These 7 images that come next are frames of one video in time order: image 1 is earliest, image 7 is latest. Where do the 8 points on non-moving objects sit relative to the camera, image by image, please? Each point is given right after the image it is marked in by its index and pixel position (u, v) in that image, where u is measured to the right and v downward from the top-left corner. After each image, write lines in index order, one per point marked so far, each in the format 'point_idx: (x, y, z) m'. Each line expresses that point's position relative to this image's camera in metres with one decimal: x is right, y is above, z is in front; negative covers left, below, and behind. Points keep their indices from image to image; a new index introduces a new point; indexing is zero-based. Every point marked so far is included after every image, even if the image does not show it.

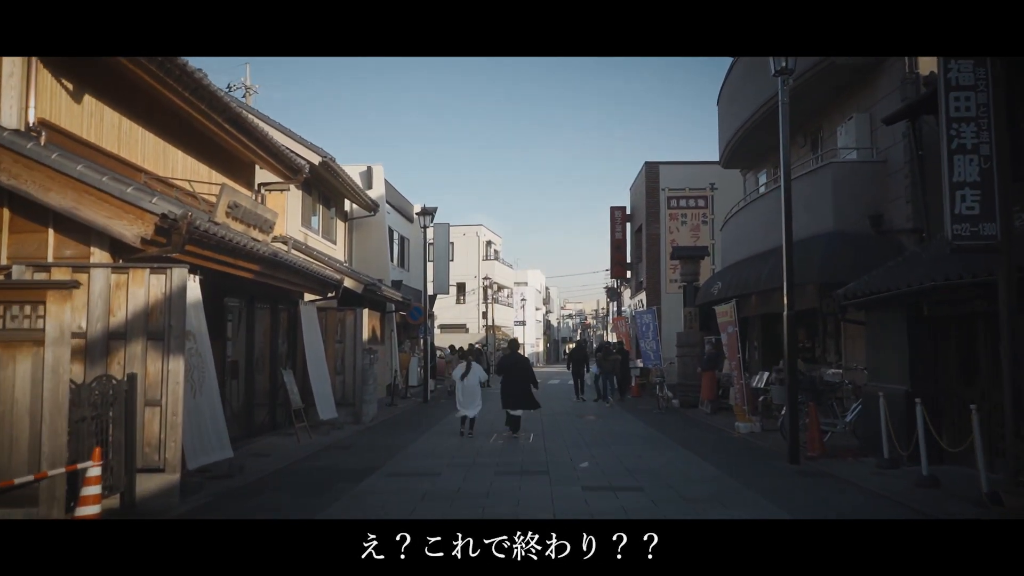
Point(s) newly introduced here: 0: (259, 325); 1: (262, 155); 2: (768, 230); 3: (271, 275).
0: (-4.5, -0.7, +14.0) m
1: (-4.8, +2.5, +15.3) m
2: (+5.8, +1.3, +17.9) m
3: (-3.9, +0.2, +12.6) m
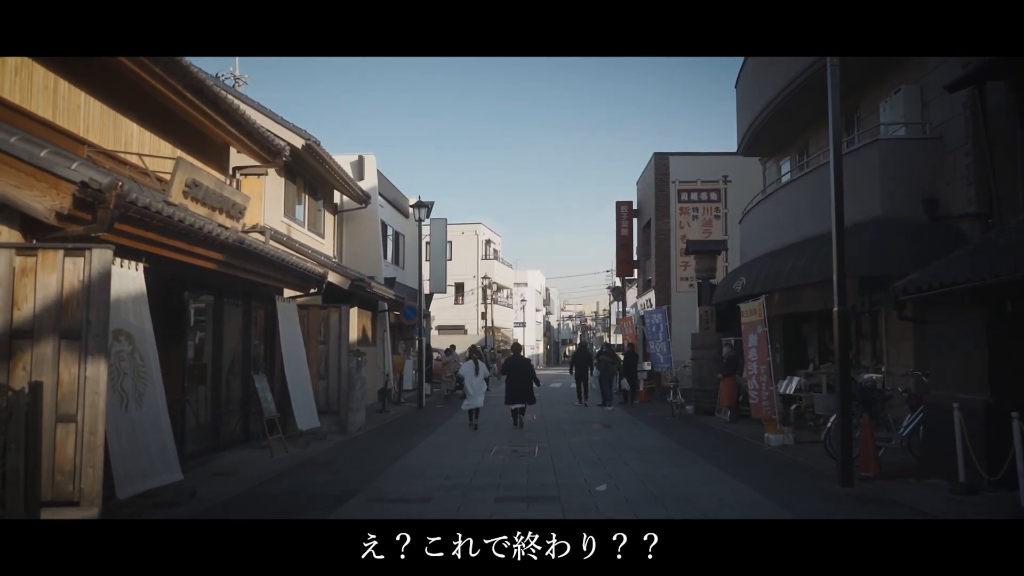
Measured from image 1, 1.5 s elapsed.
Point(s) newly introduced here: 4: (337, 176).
0: (-4.4, -0.6, +12.4) m
1: (-4.7, +2.6, +13.7) m
2: (+5.9, +1.4, +16.3) m
3: (-3.8, +0.3, +11.0) m
4: (-4.3, +2.8, +19.7) m
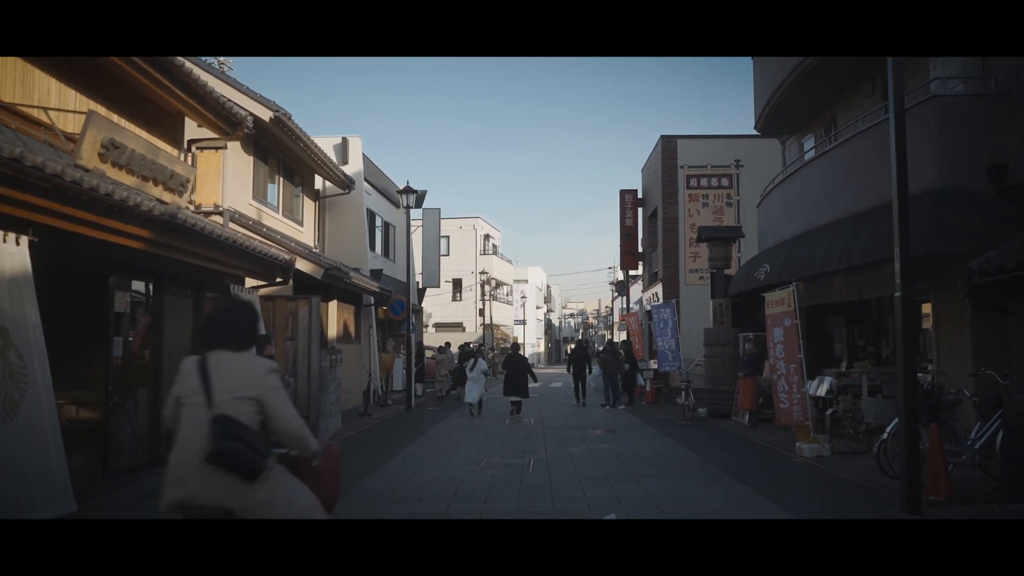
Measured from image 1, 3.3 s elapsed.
0: (-4.6, -0.4, +10.7) m
1: (-4.9, +2.8, +12.0) m
2: (+5.8, +1.6, +14.6) m
3: (-3.9, +0.5, +9.3) m
4: (-4.4, +3.0, +17.9) m
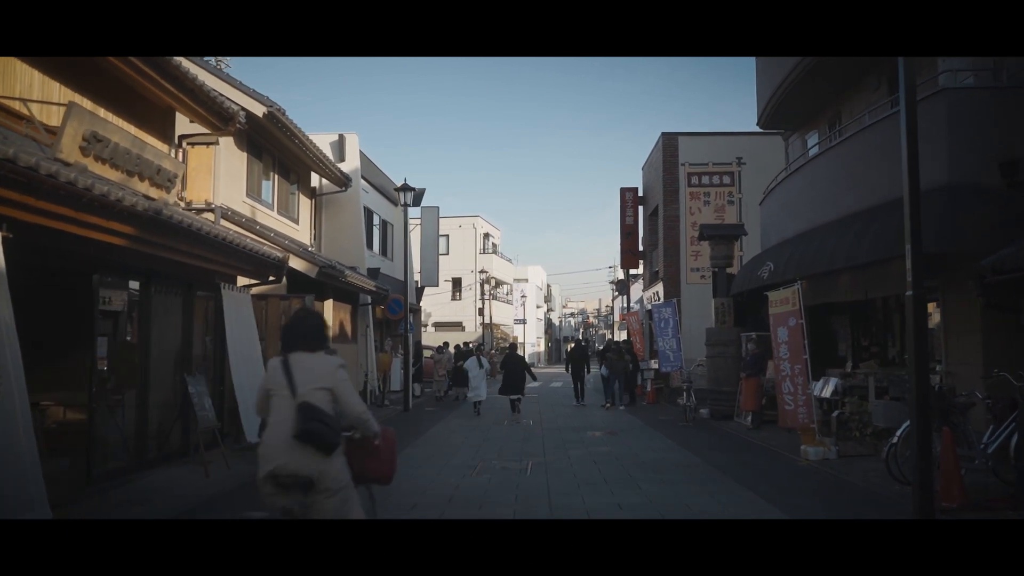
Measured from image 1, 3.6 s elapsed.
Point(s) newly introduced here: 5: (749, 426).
0: (-4.6, -0.4, +10.4) m
1: (-4.9, +2.8, +11.7) m
2: (+5.7, +1.6, +14.3) m
3: (-4.0, +0.5, +9.0) m
4: (-4.5, +3.0, +17.6) m
5: (+4.4, -2.5, +14.6) m
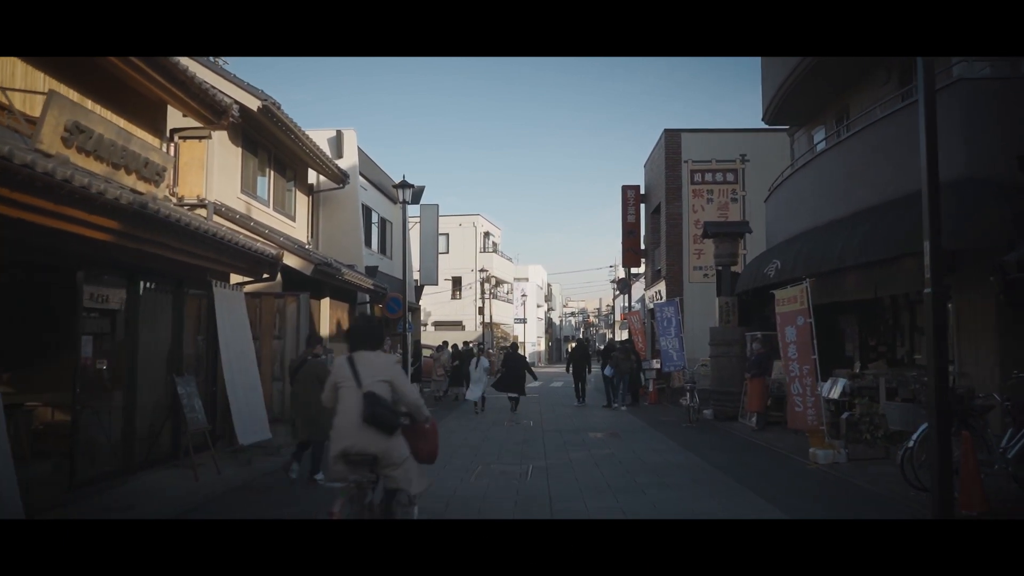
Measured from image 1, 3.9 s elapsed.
0: (-4.6, -0.4, +10.1) m
1: (-4.9, +2.8, +11.4) m
2: (+5.7, +1.7, +13.9) m
3: (-4.0, +0.5, +8.7) m
4: (-4.5, +3.0, +17.3) m
5: (+4.4, -2.5, +14.3) m
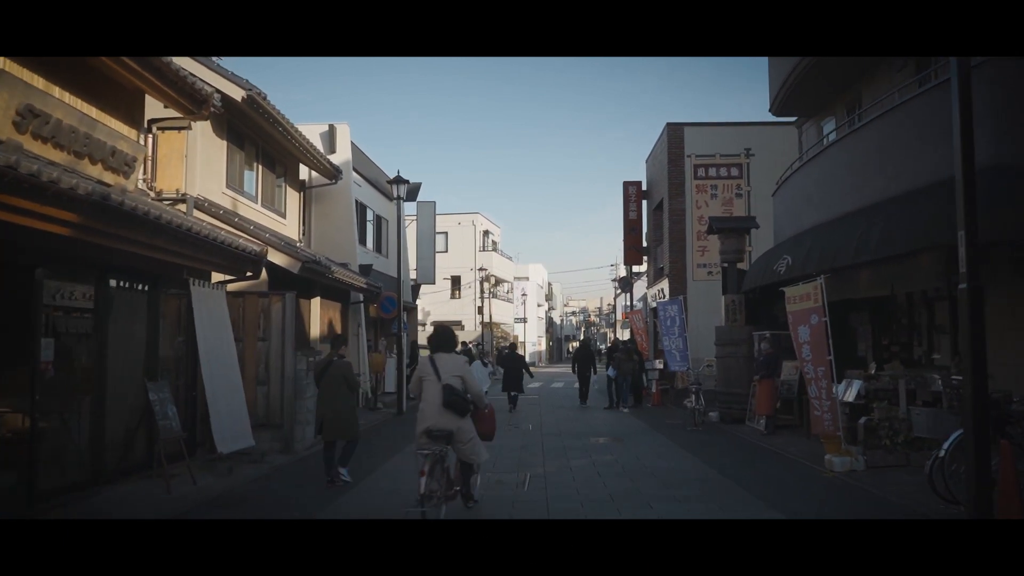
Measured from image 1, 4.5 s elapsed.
0: (-4.6, -0.4, +9.5) m
1: (-4.9, +2.8, +10.8) m
2: (+5.7, +1.7, +13.3) m
3: (-4.0, +0.6, +8.1) m
4: (-4.5, +3.1, +16.7) m
5: (+4.3, -2.5, +13.6) m
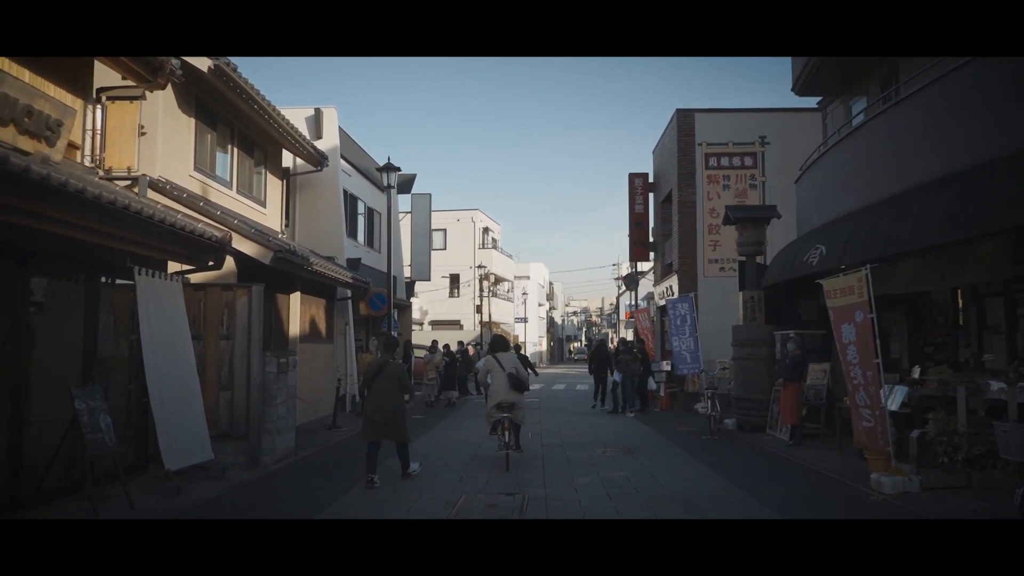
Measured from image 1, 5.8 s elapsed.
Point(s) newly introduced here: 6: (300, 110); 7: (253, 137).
0: (-4.7, -0.3, +8.1) m
1: (-5.0, +2.9, +9.4) m
2: (+5.6, +1.8, +11.9) m
3: (-4.1, +0.7, +6.7) m
4: (-4.5, +3.2, +15.3) m
5: (+4.3, -2.4, +12.2) m
6: (-5.3, +4.4, +19.7) m
7: (-5.2, +3.0, +15.8) m
